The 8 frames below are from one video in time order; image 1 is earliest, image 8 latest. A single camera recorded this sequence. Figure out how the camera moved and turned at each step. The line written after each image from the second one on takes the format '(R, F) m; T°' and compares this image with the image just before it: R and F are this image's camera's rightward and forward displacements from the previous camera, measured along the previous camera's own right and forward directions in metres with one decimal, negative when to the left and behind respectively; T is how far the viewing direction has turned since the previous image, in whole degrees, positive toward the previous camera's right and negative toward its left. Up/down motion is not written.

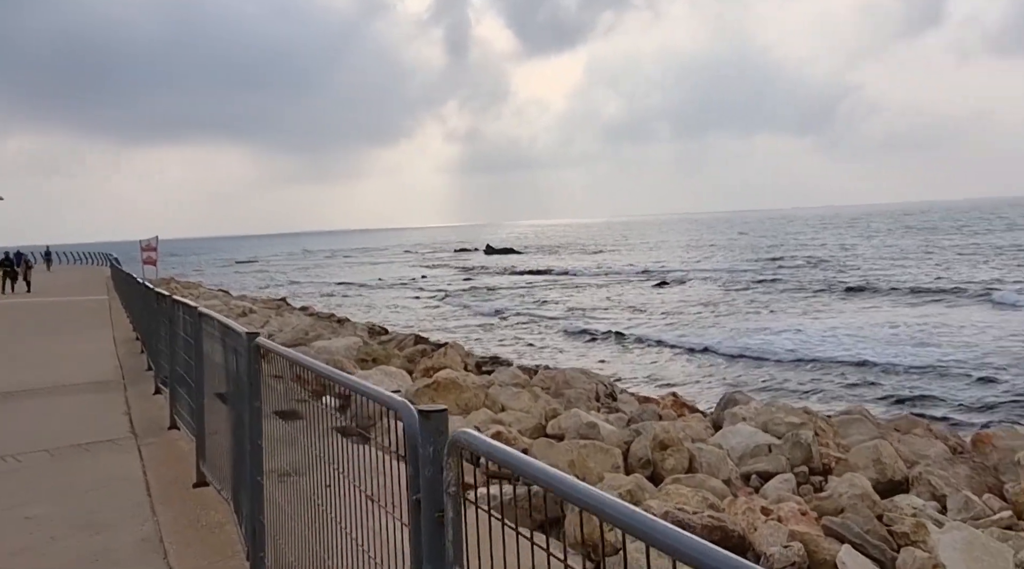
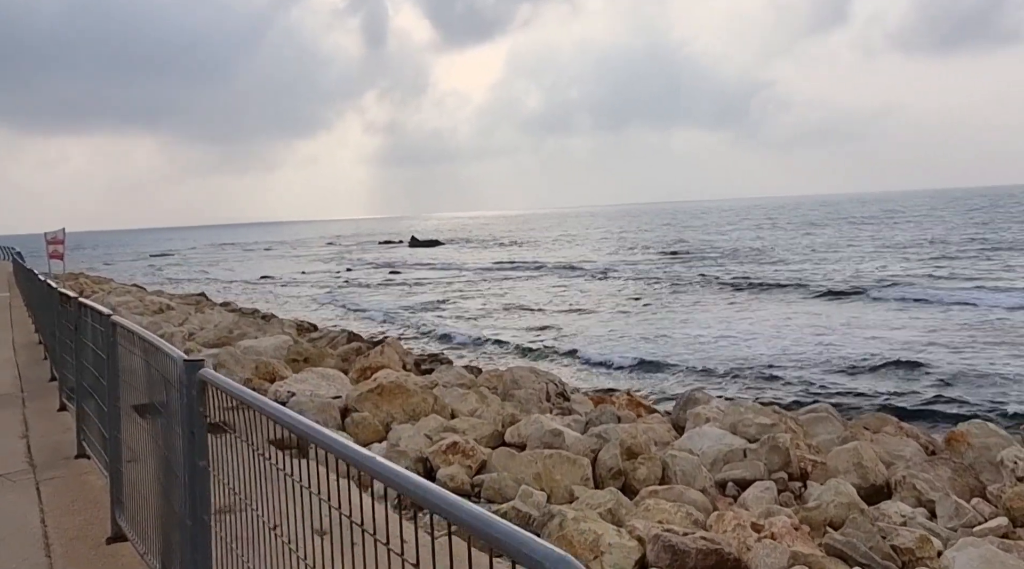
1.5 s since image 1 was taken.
(-0.3, +0.9) m; +5°
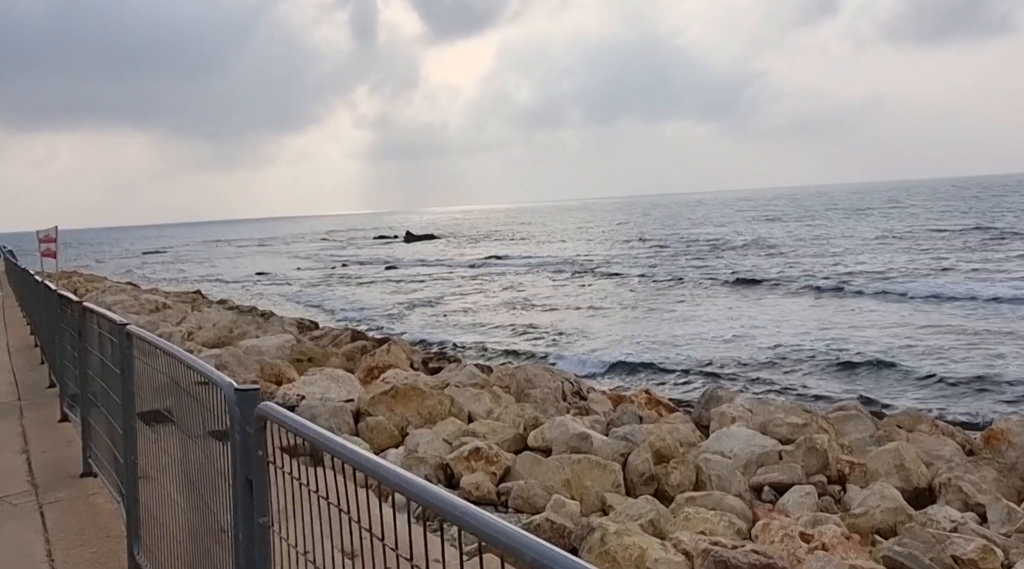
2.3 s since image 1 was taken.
(-0.3, +0.5) m; 0°
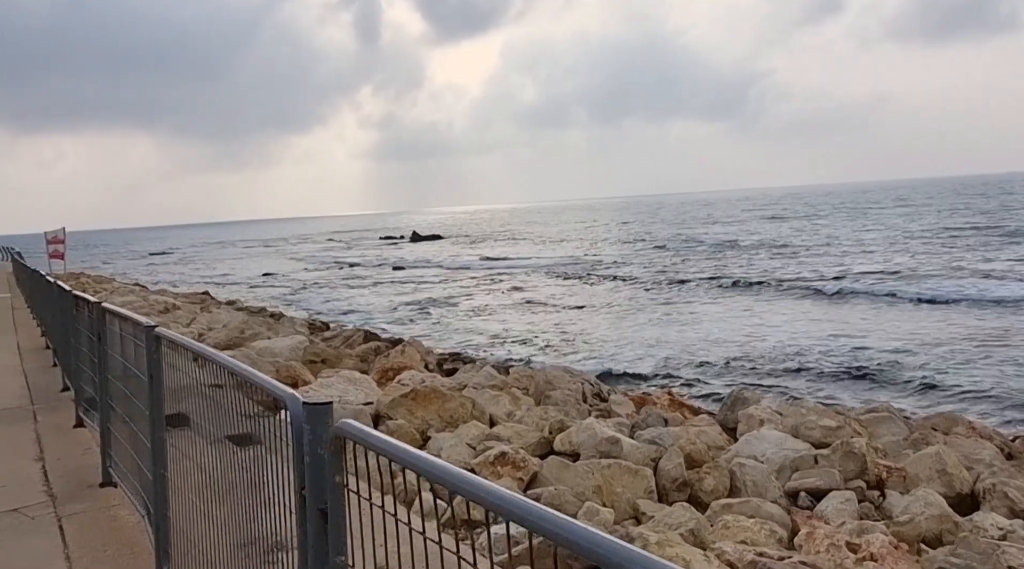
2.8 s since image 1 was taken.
(-0.2, +0.3) m; 0°
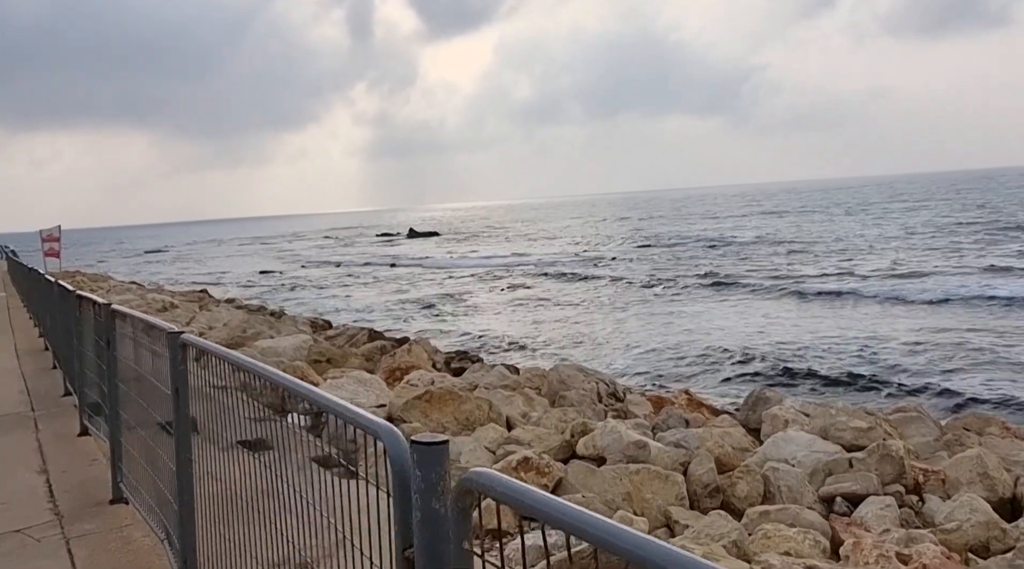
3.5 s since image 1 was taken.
(-0.2, +0.4) m; 0°
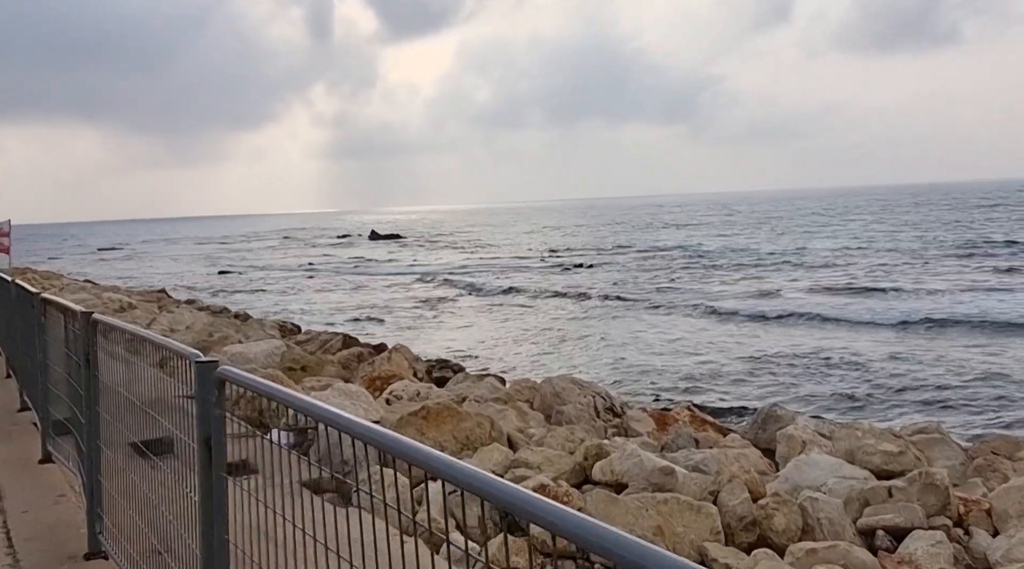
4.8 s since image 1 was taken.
(-0.4, +0.8) m; +3°
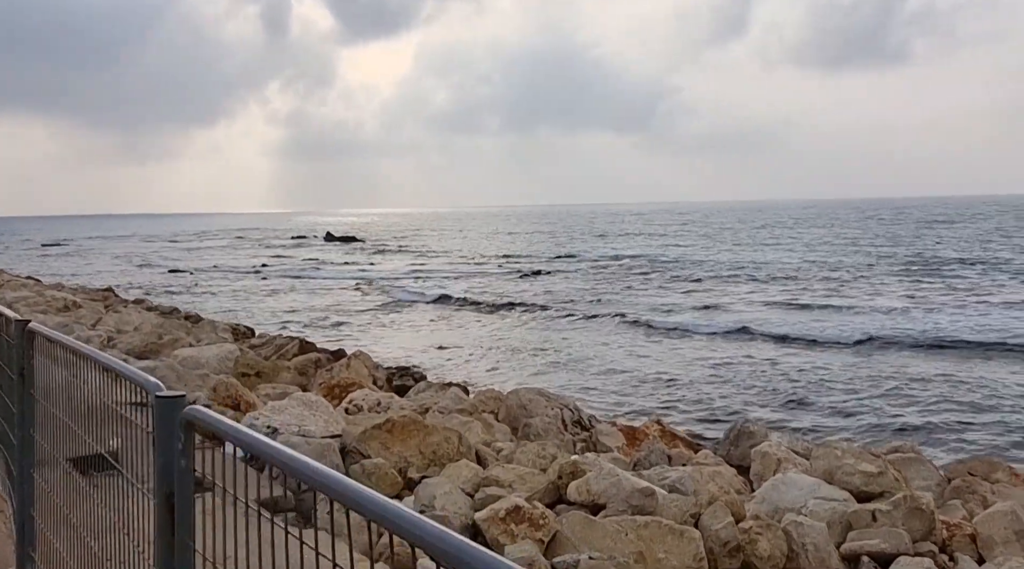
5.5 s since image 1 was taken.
(-0.2, +0.4) m; +3°
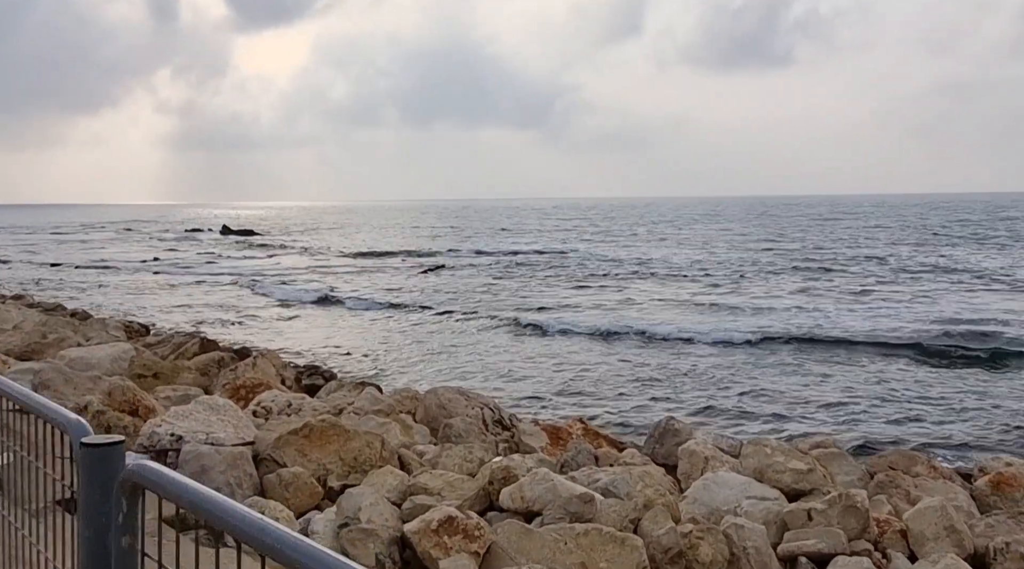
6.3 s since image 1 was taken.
(-0.2, +0.4) m; +6°
